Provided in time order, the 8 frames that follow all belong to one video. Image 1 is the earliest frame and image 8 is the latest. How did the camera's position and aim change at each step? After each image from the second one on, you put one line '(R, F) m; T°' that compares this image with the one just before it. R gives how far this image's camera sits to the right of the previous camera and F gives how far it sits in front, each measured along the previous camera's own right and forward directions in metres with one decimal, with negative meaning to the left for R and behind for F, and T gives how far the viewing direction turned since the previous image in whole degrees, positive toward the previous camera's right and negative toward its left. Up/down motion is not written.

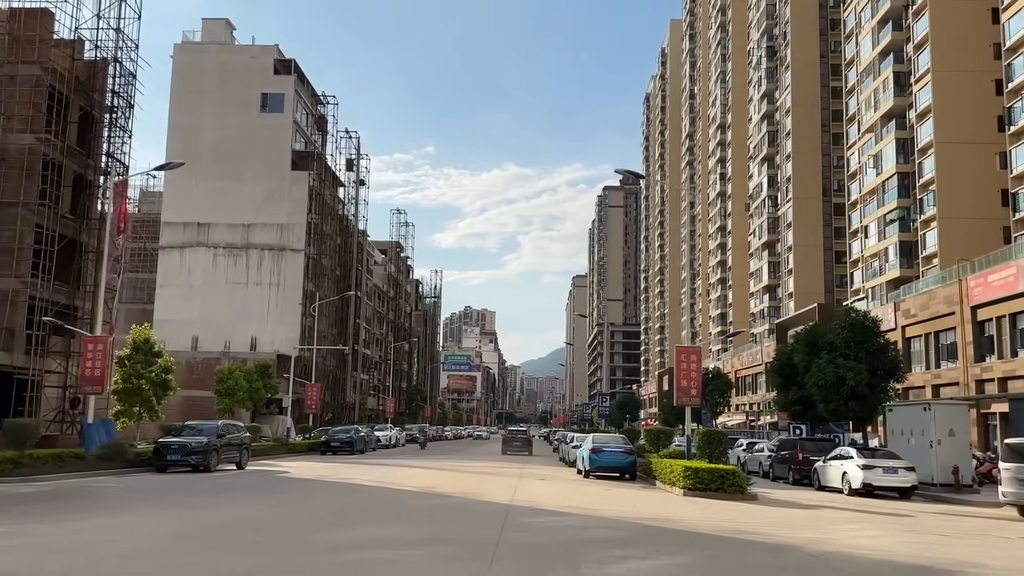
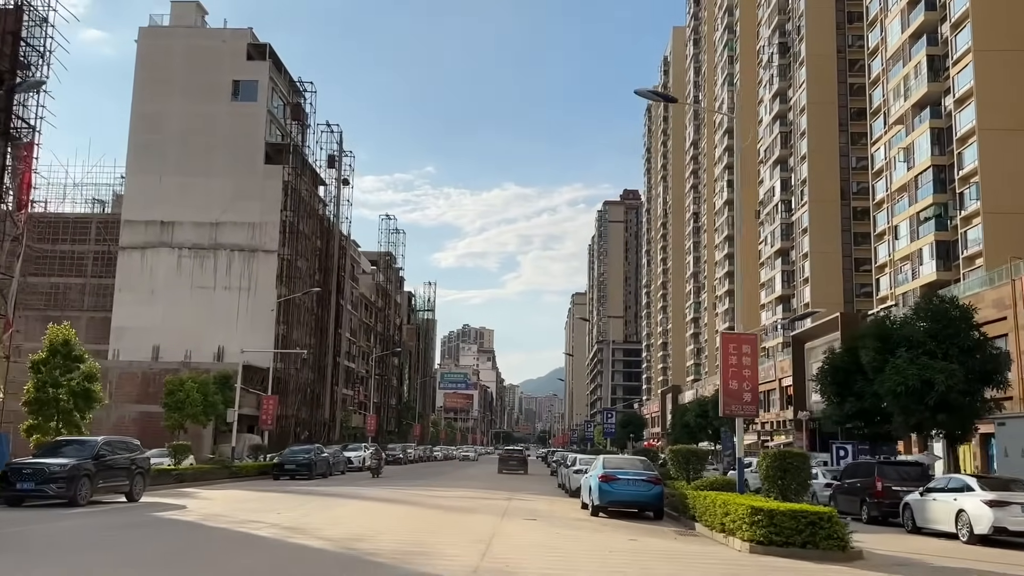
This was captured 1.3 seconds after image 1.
(+0.3, +5.6) m; 0°
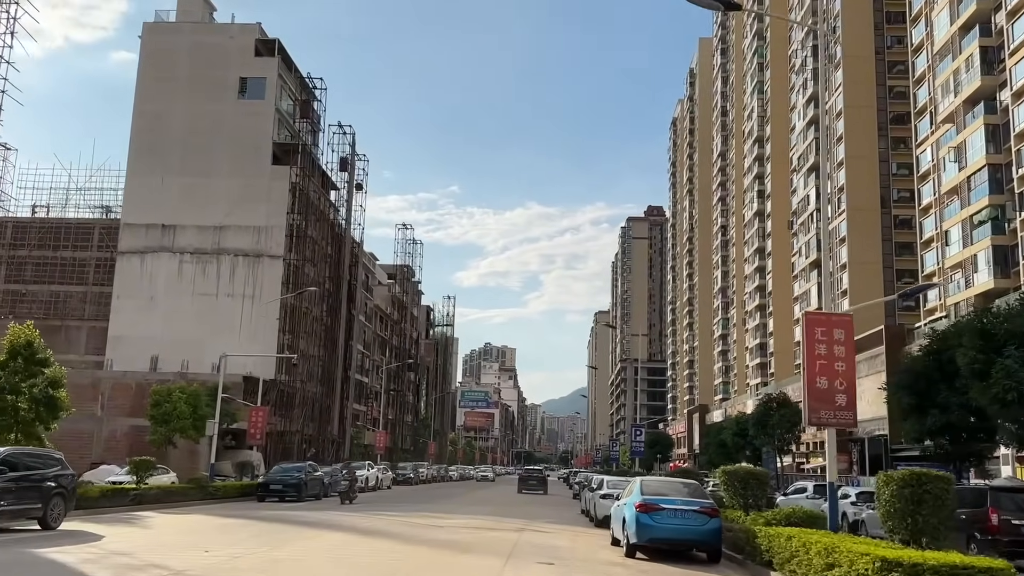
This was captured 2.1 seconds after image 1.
(+0.2, +3.5) m; -1°
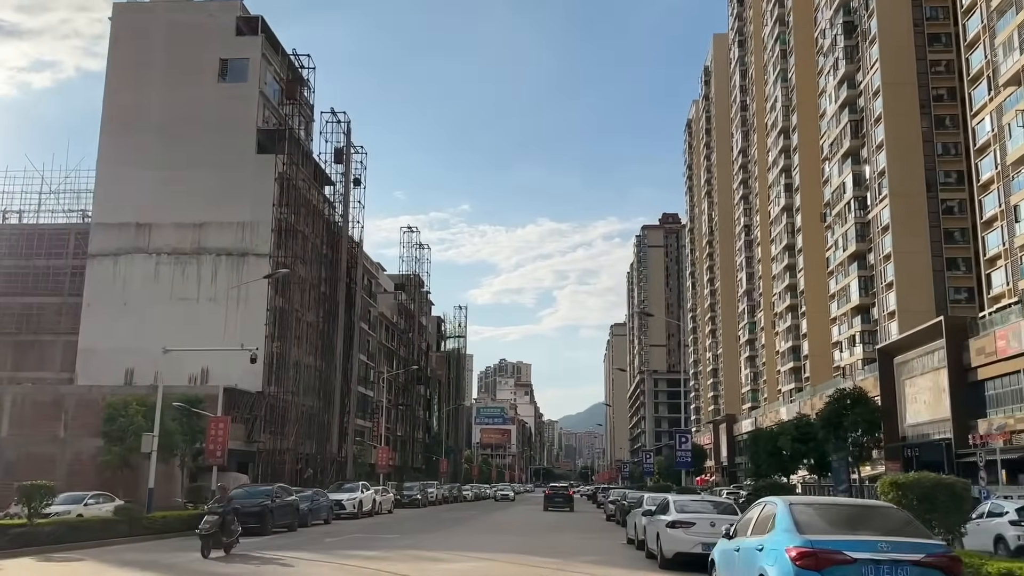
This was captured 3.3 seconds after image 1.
(-0.1, +5.6) m; -1°
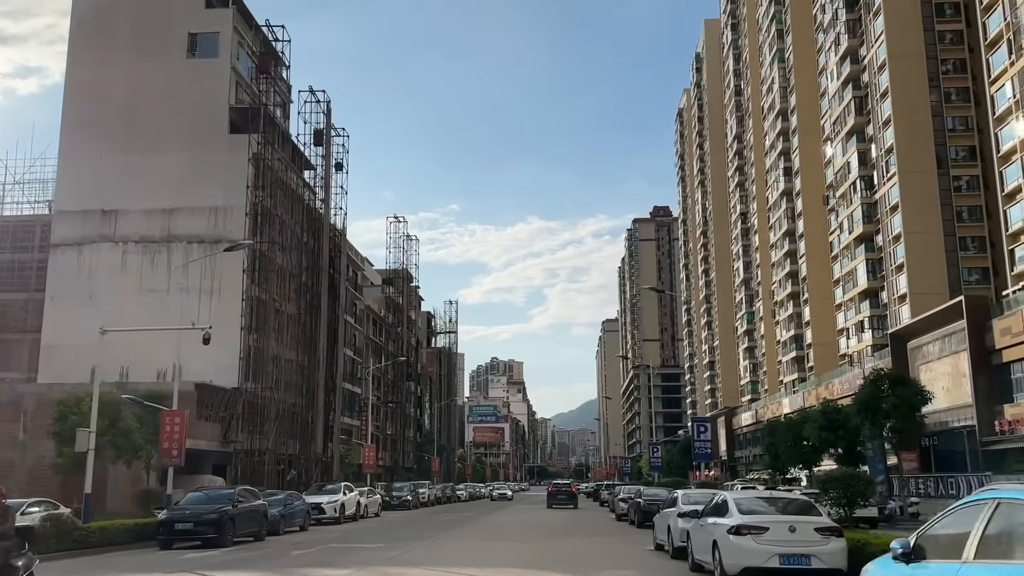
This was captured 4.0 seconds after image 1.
(-0.2, +3.1) m; +1°
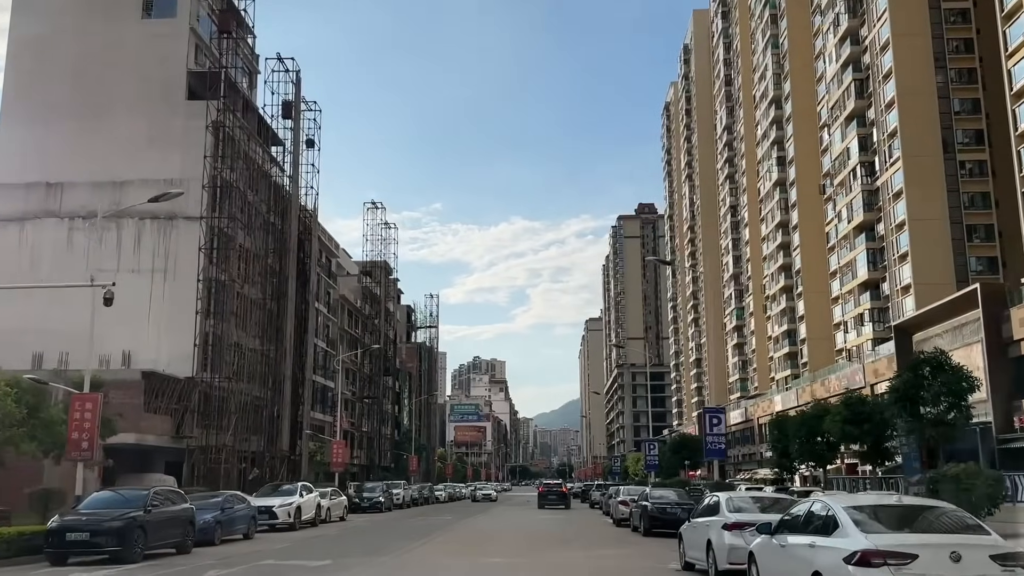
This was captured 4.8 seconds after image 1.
(0.0, +3.5) m; +1°
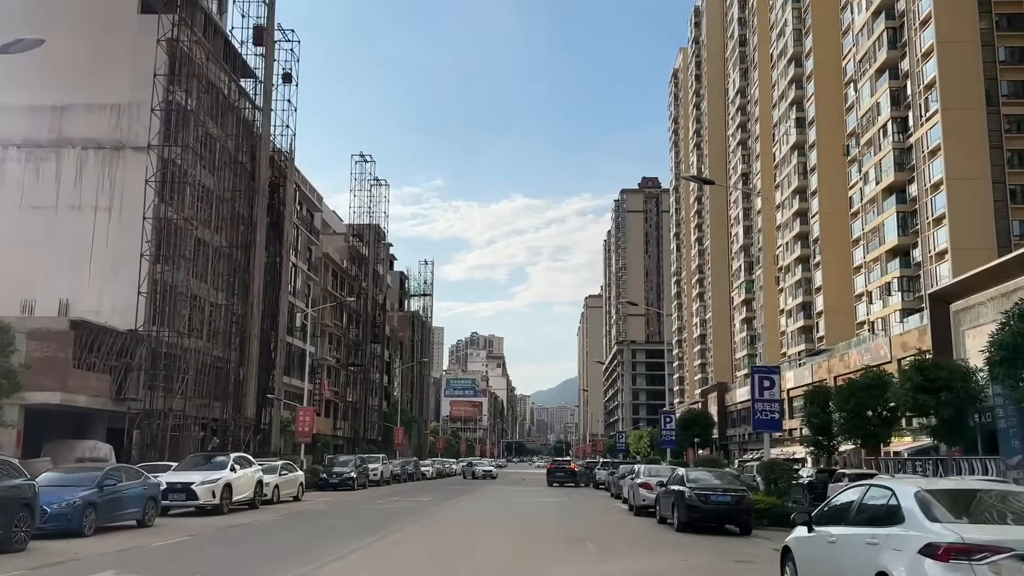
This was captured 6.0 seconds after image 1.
(+0.1, +5.1) m; 0°
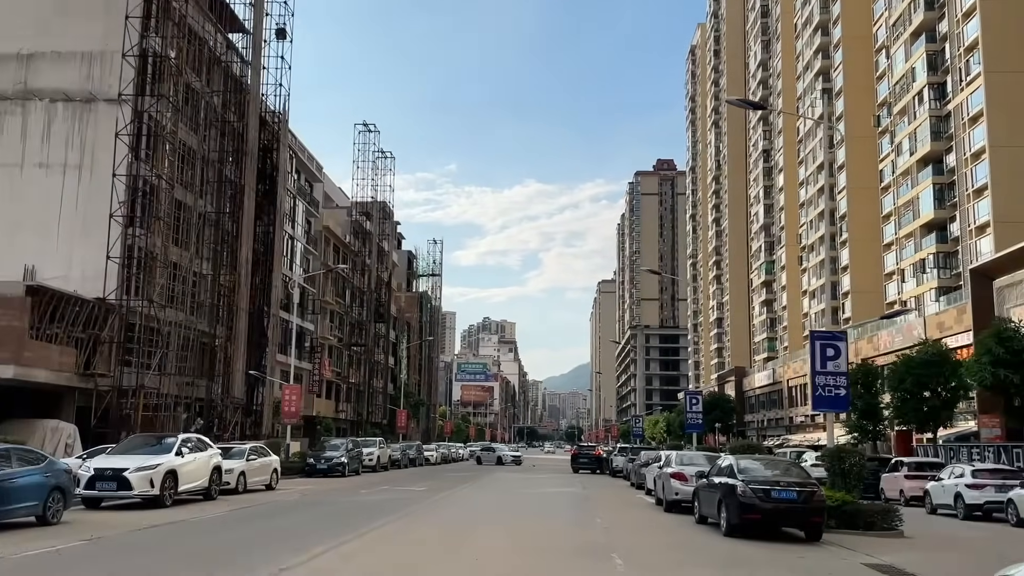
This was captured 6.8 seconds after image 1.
(+0.1, +3.2) m; -1°
